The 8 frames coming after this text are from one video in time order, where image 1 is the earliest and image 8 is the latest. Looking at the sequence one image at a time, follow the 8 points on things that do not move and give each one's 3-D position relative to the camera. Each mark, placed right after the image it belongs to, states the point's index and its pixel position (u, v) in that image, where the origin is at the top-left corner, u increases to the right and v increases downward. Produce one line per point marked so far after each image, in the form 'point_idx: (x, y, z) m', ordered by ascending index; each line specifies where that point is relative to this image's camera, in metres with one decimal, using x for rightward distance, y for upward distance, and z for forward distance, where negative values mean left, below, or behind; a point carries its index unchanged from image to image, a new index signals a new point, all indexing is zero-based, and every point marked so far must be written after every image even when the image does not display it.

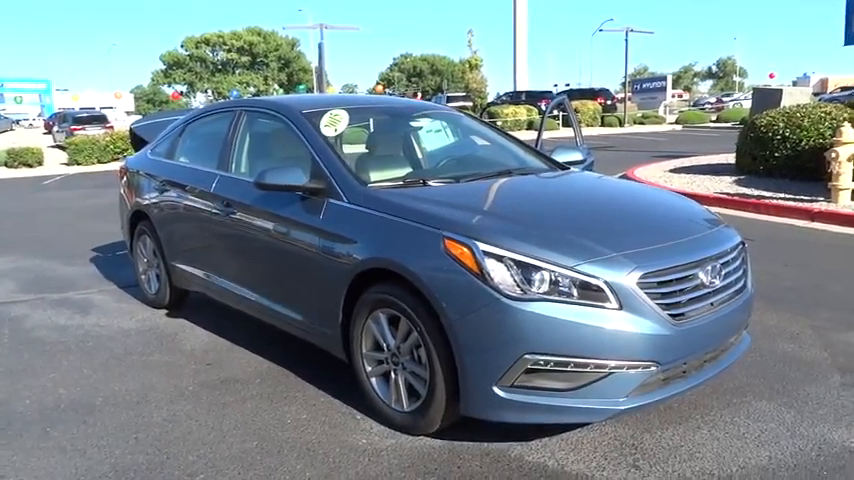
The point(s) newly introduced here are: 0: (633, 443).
0: (+1.0, -1.0, +3.3) m
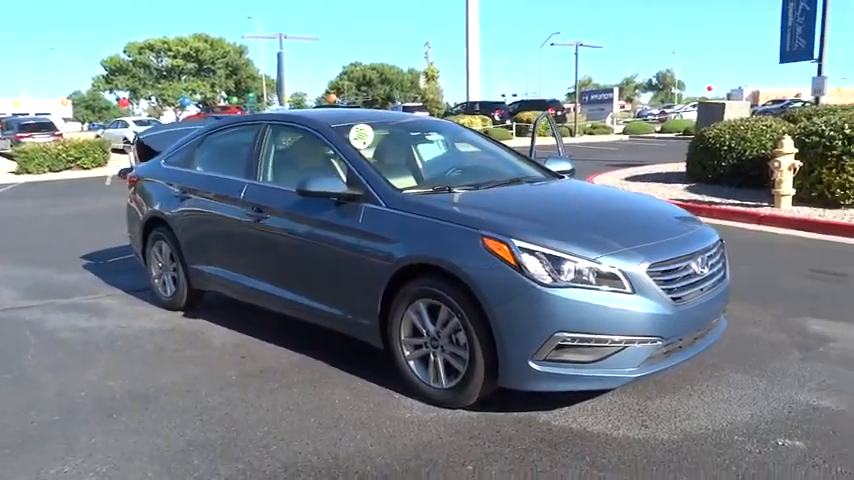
0: (+1.2, -1.0, +4.0) m
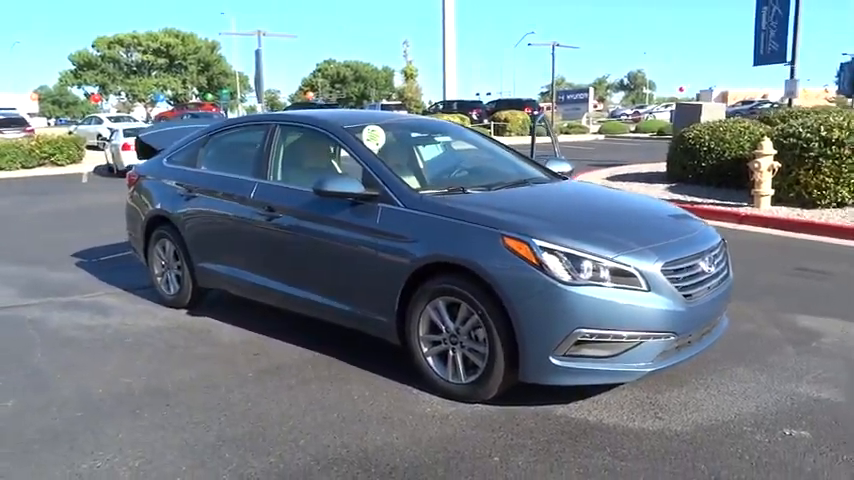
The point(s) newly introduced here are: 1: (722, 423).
0: (+1.4, -1.0, +4.1) m
1: (+1.7, -1.0, +3.8) m
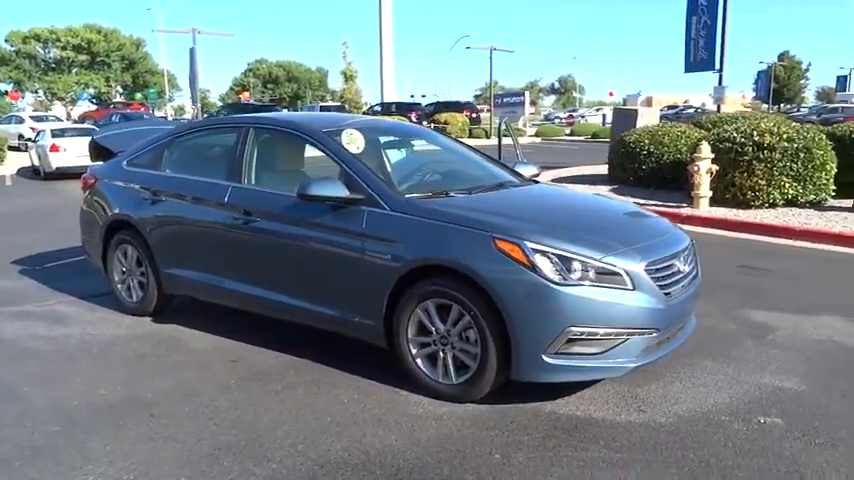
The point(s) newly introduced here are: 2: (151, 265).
0: (+1.3, -1.0, +4.3) m
1: (+1.7, -1.0, +4.1) m
2: (-2.5, -0.2, +6.1) m
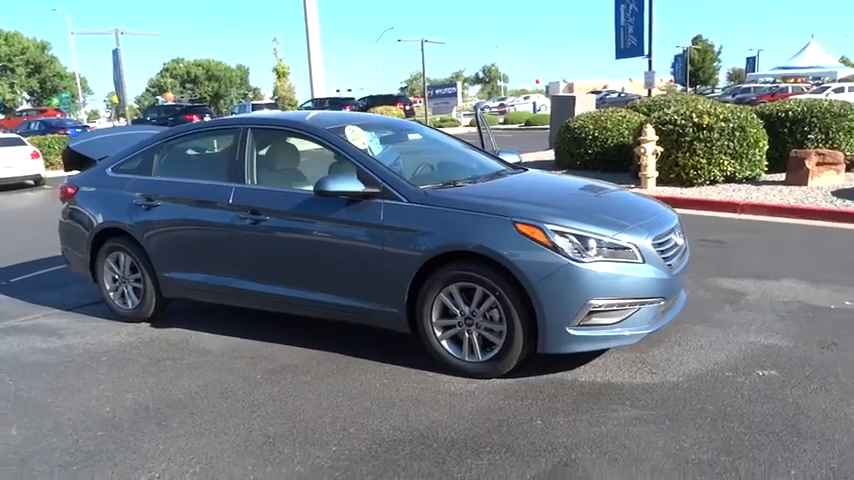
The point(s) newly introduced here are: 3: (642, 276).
0: (+1.5, -0.8, +4.7) m
1: (+1.9, -0.9, +4.5) m
2: (-2.5, -0.3, +6.1) m
3: (+1.4, -0.2, +4.4) m
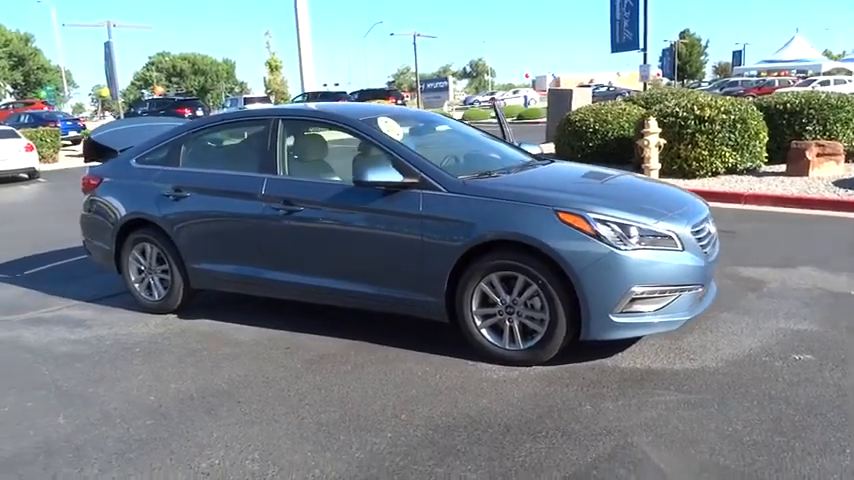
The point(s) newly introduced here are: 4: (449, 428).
0: (+1.8, -0.8, +4.8) m
1: (+2.1, -0.8, +4.6) m
2: (-2.3, -0.2, +6.1) m
3: (+1.7, -0.2, +4.4) m
4: (+0.1, -1.1, +3.8) m
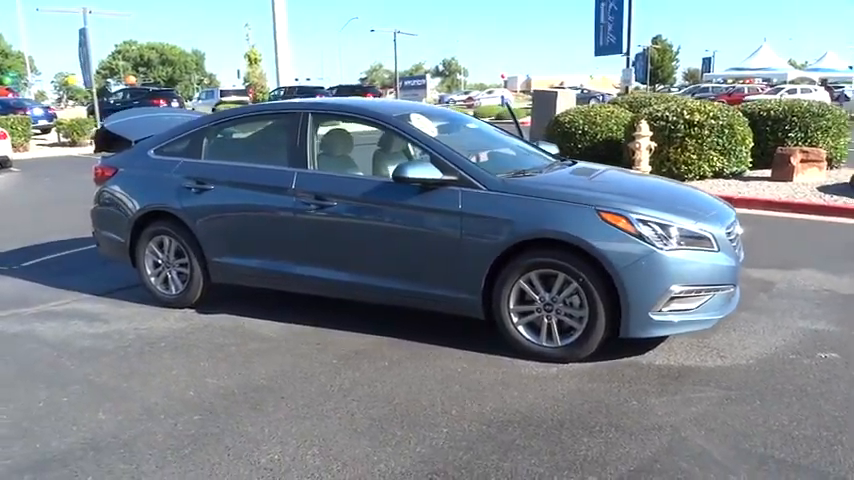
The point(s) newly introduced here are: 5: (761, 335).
0: (+2.0, -0.8, +4.9) m
1: (+2.4, -0.8, +4.7) m
2: (-2.0, -0.1, +6.0) m
3: (+1.9, -0.2, +4.6) m
4: (+0.4, -1.0, +3.8) m
5: (+2.5, -0.7, +5.1) m
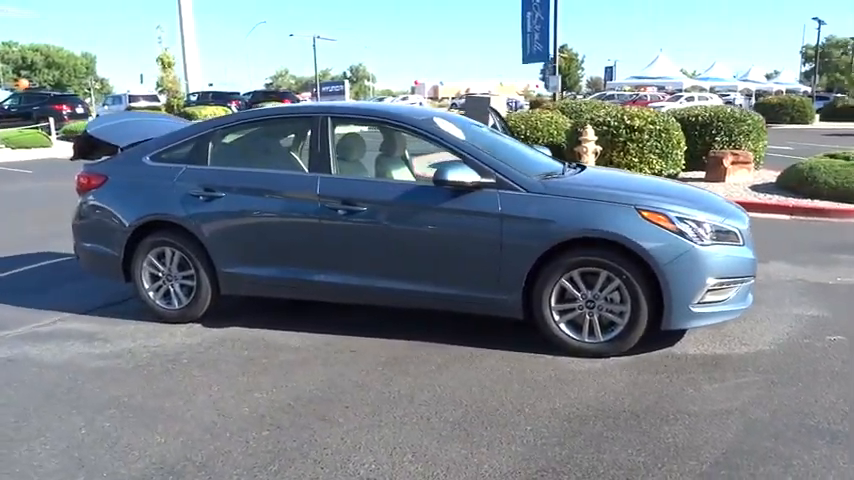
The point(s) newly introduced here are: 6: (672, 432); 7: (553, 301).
0: (+2.3, -0.7, +5.3) m
1: (+2.7, -0.8, +5.1) m
2: (-1.9, -0.2, +5.7) m
3: (+2.3, -0.1, +4.9) m
4: (+0.9, -1.0, +3.9) m
5: (+2.8, -0.7, +5.5) m
6: (+1.3, -1.1, +3.7) m
7: (+0.9, -0.4, +4.9) m
